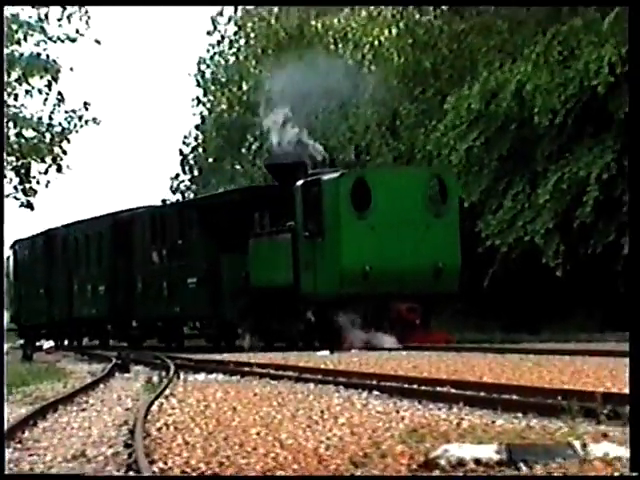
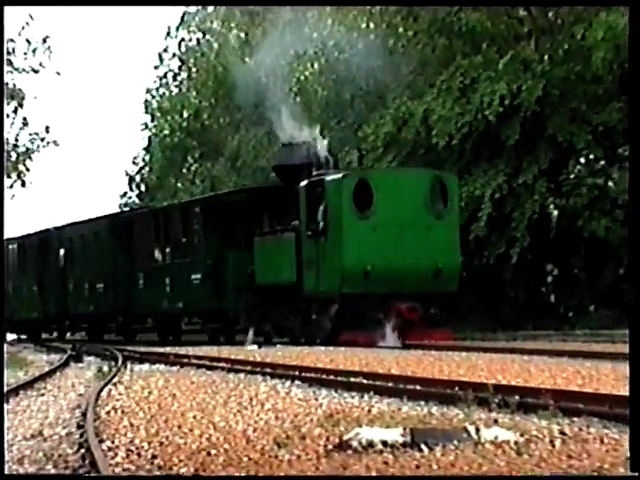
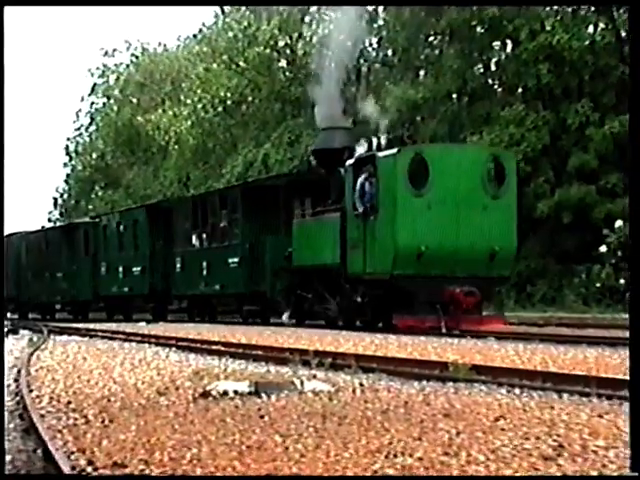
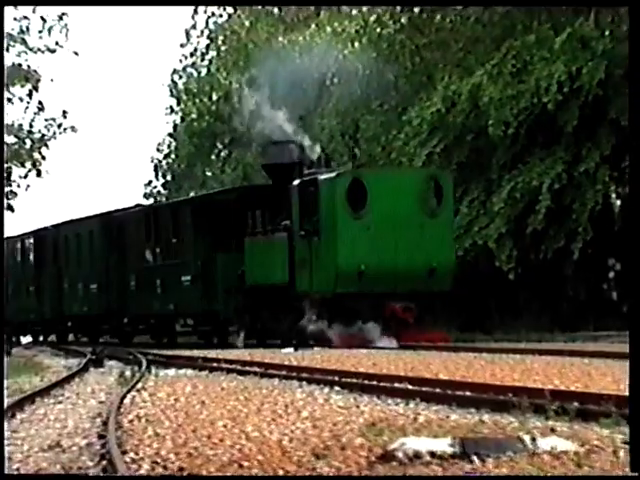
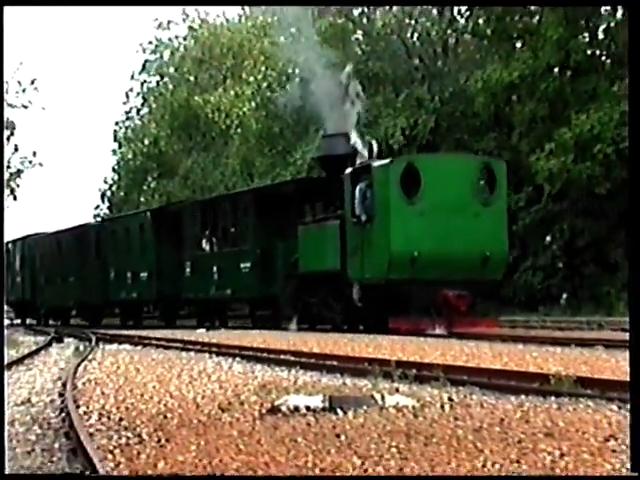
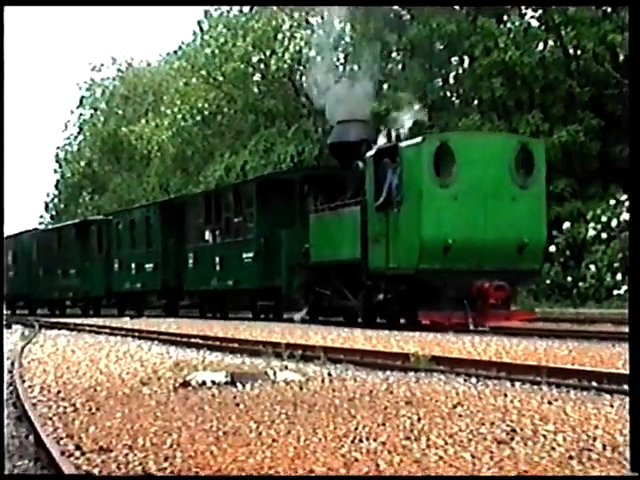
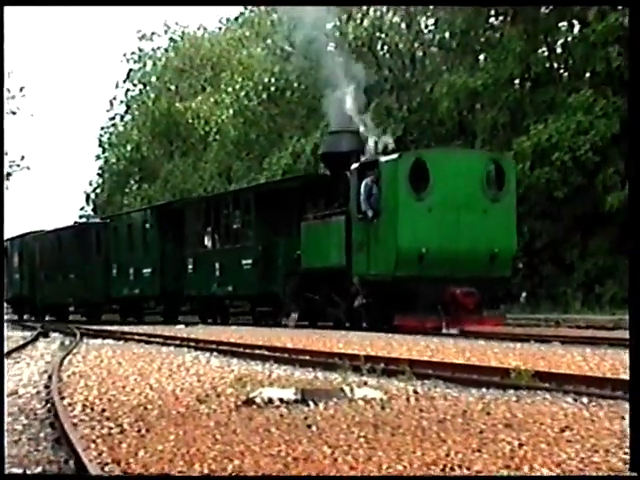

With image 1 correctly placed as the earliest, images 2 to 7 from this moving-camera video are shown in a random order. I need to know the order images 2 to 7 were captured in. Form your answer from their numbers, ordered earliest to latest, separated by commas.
4, 2, 5, 7, 3, 6
